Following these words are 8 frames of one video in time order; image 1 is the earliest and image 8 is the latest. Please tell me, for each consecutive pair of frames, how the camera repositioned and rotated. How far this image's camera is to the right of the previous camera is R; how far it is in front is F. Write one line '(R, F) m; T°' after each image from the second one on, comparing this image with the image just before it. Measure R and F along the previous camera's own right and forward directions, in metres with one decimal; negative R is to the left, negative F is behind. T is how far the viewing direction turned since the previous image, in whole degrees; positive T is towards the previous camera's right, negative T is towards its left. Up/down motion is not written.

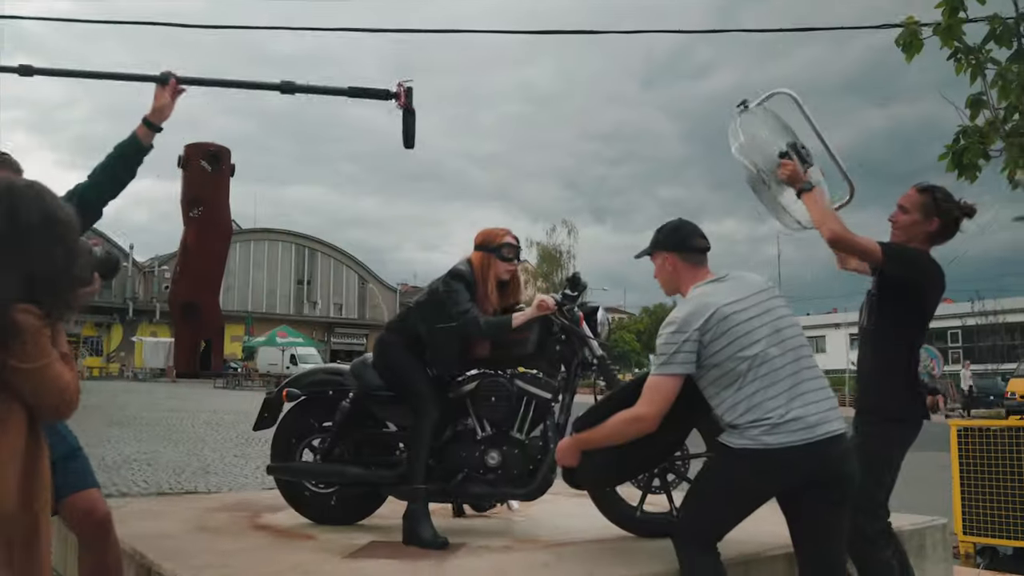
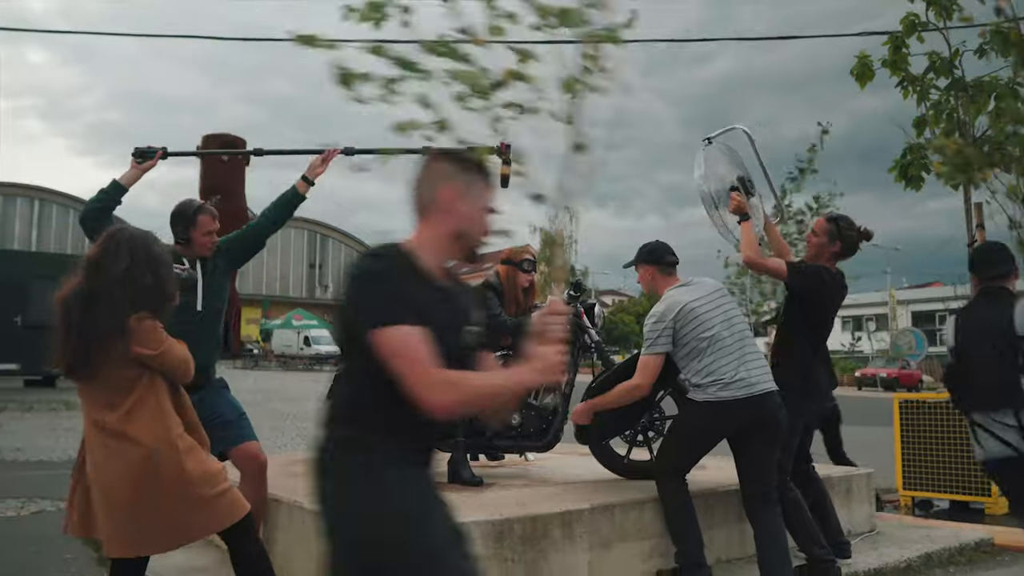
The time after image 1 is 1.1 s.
(-0.1, -1.0) m; 0°
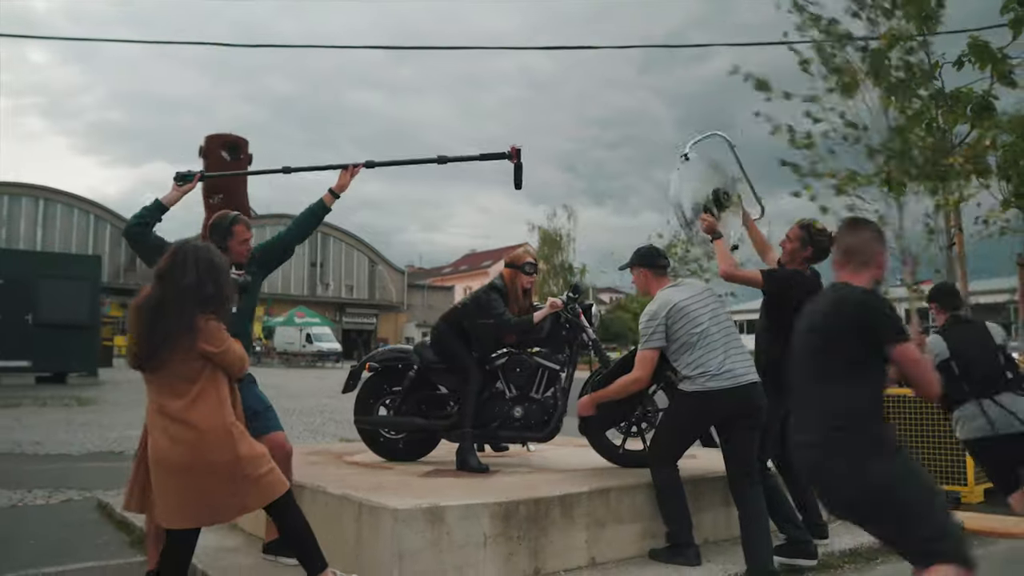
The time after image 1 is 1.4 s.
(0.0, -0.3) m; 0°
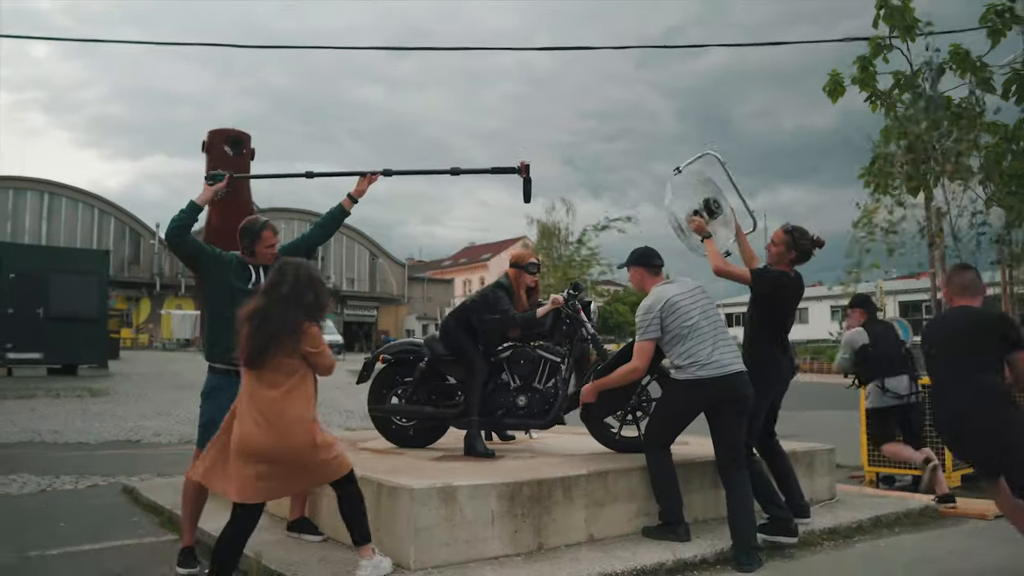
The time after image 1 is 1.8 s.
(0.0, -0.4) m; 0°
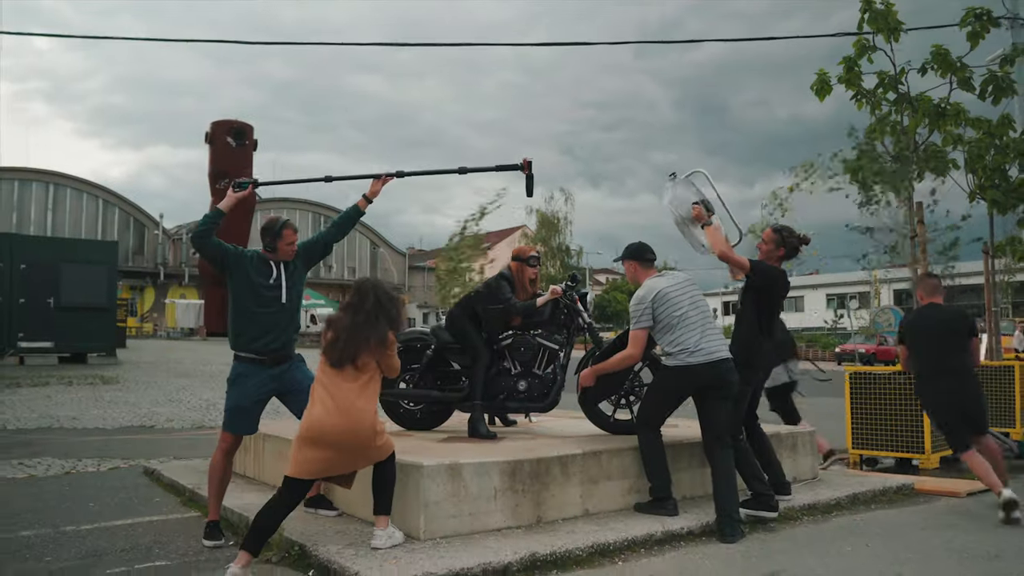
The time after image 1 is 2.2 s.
(0.0, -0.3) m; 0°
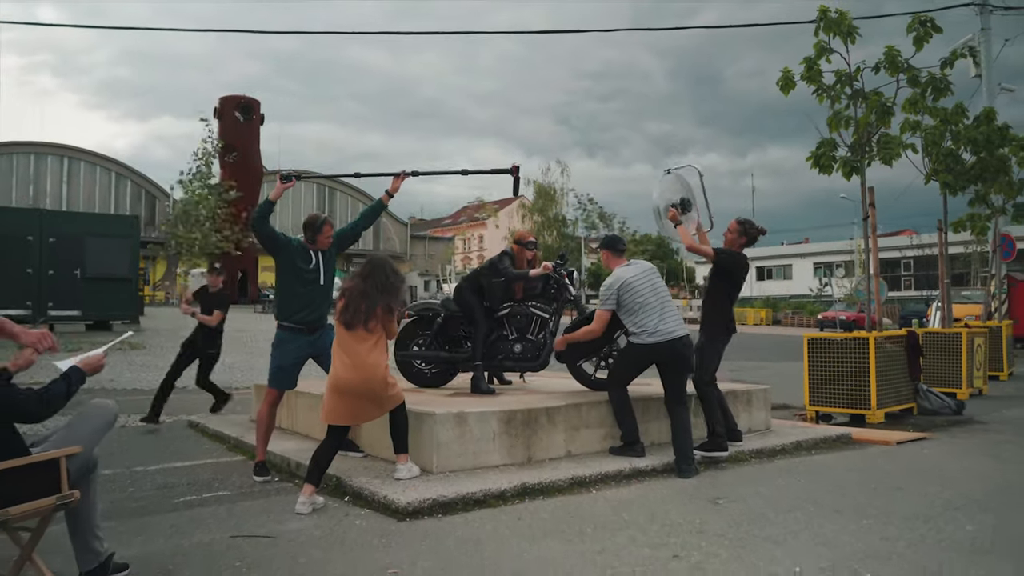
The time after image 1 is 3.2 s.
(0.0, -1.0) m; 0°
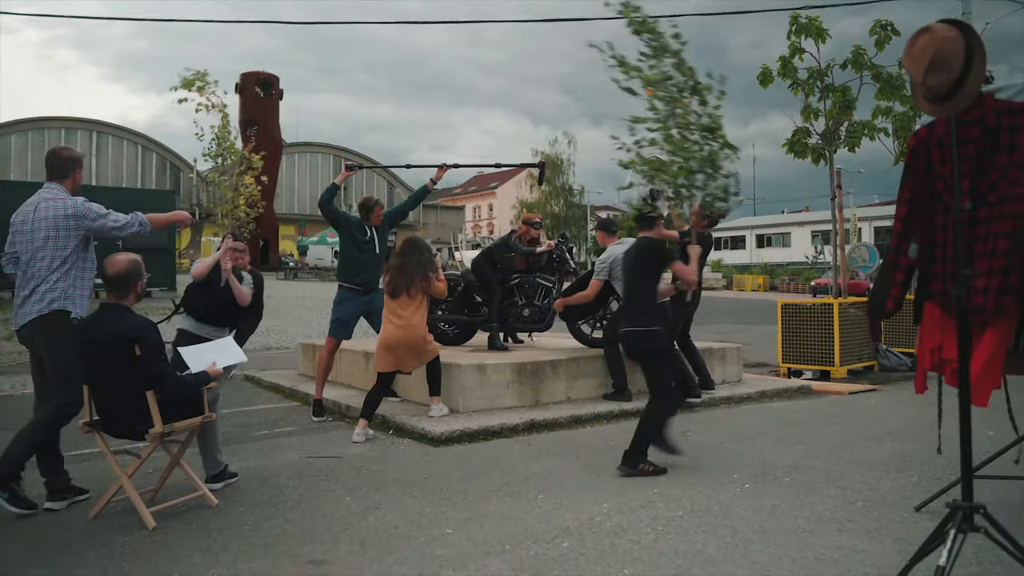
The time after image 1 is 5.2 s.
(0.0, -1.2) m; 0°
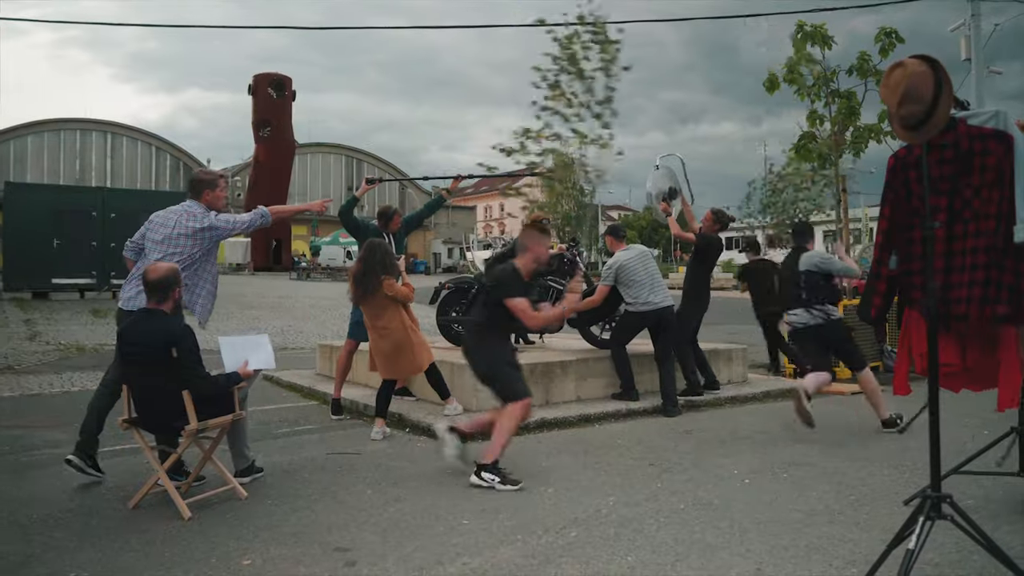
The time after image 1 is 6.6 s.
(0.0, -0.3) m; 0°
